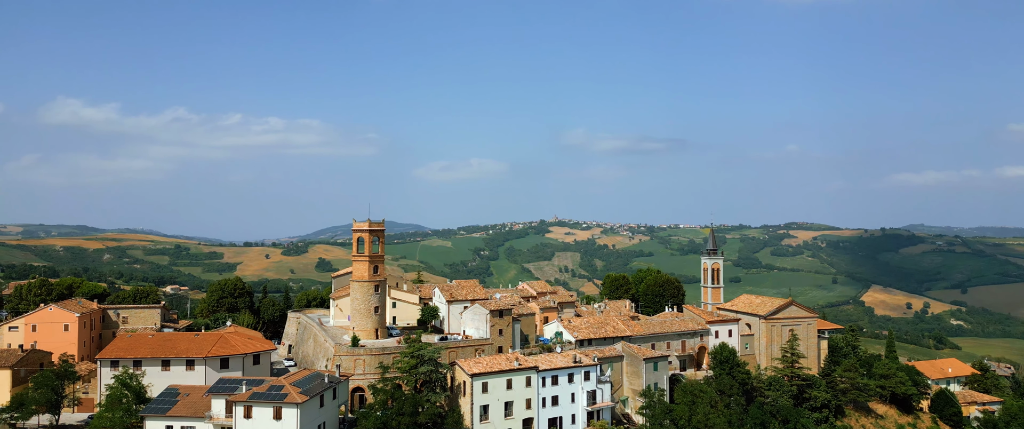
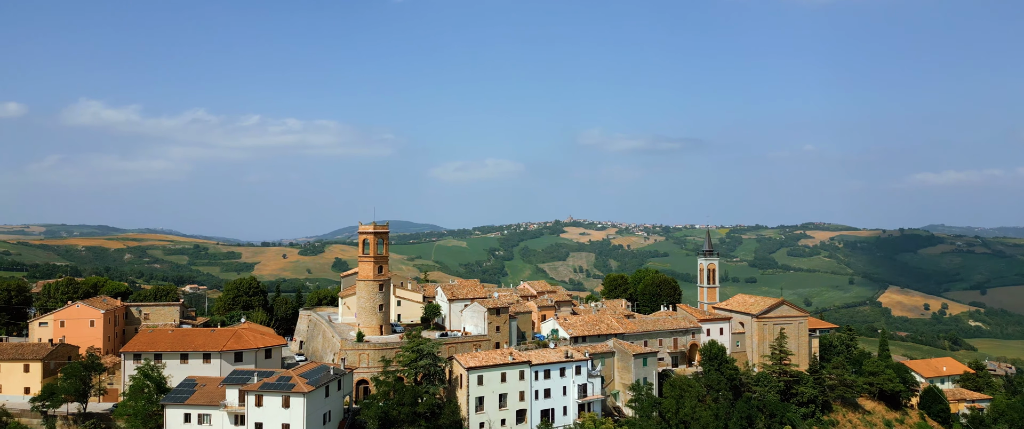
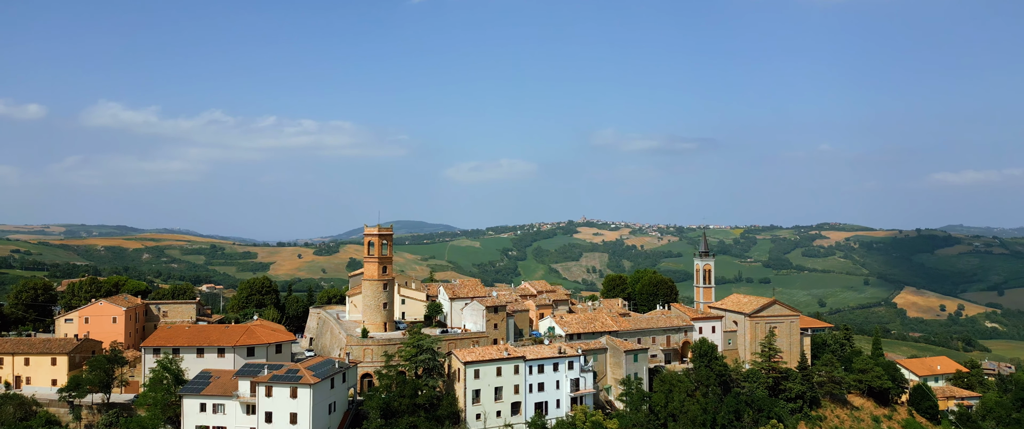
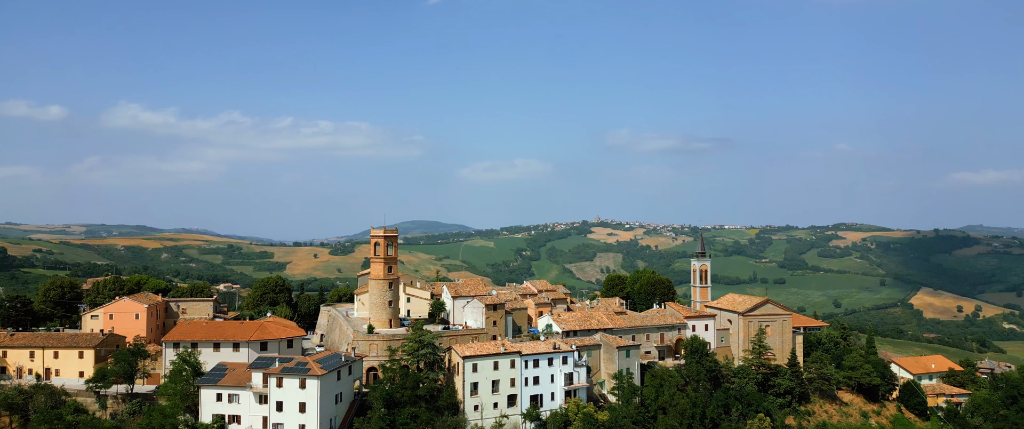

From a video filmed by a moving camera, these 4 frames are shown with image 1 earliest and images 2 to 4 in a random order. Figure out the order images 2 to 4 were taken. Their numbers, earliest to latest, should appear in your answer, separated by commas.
2, 3, 4
